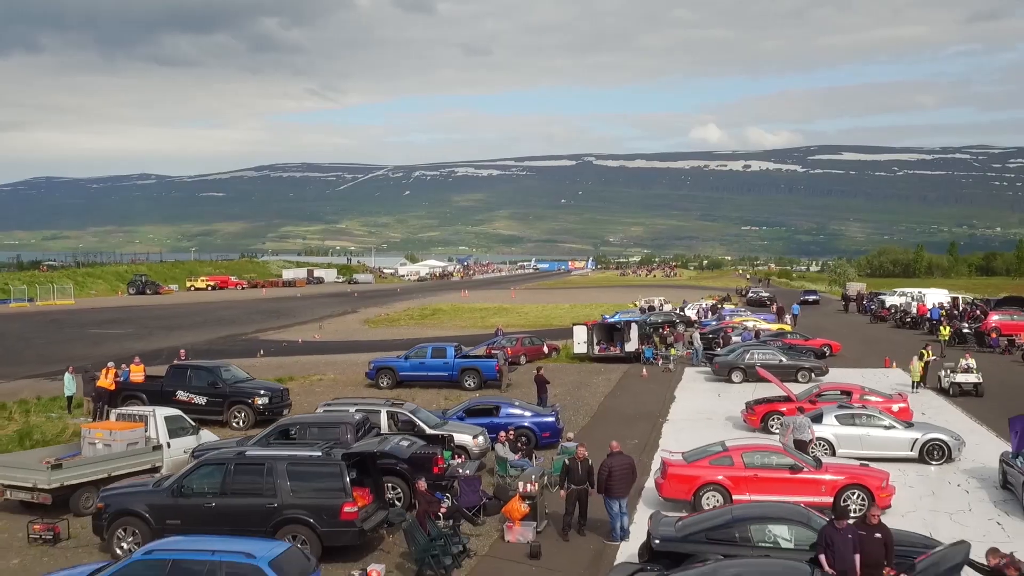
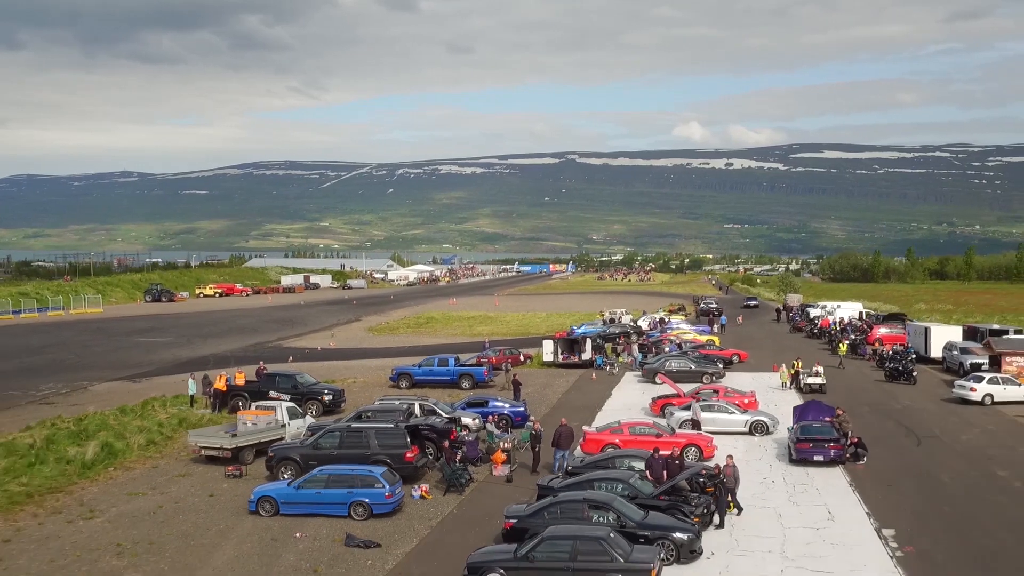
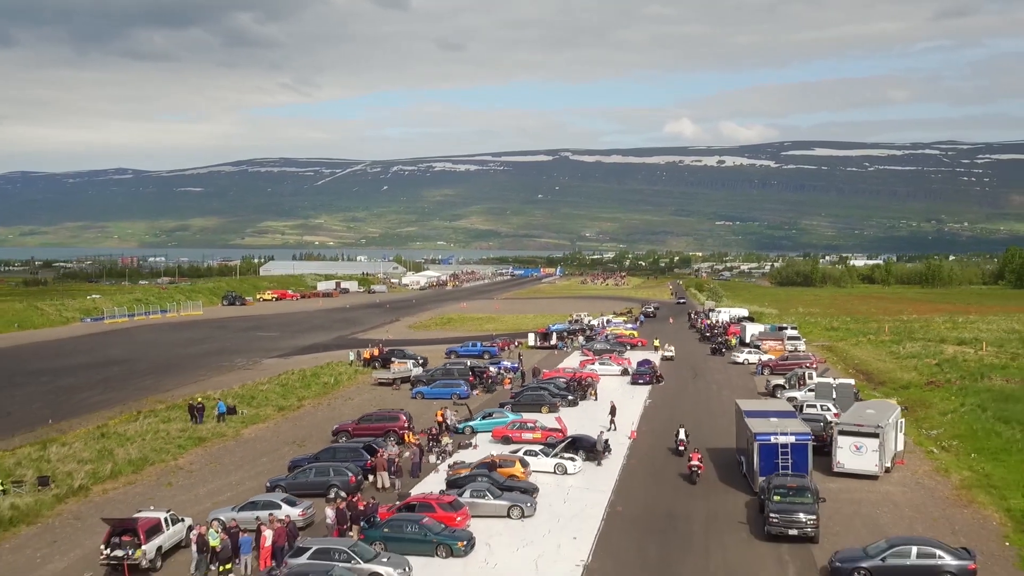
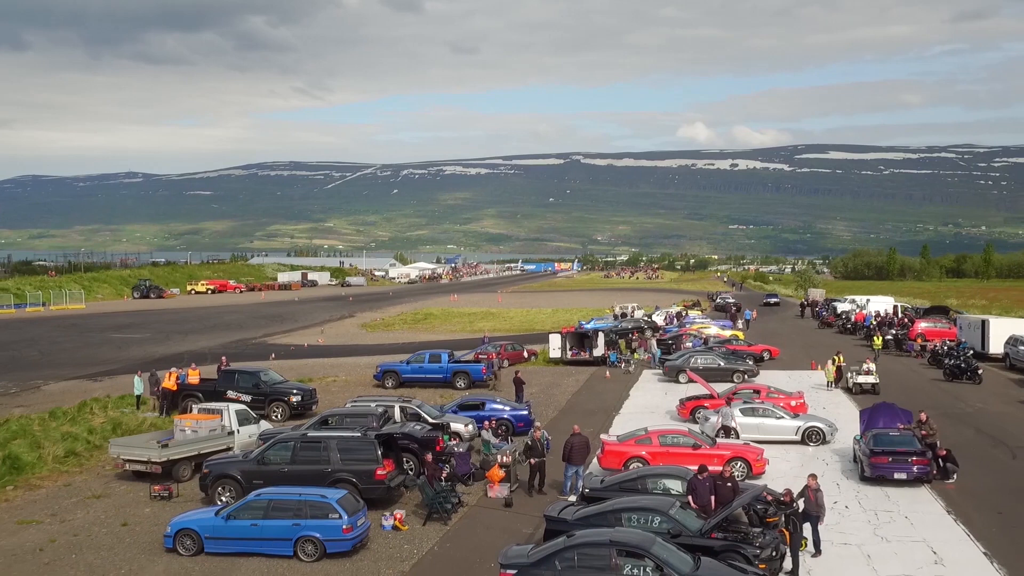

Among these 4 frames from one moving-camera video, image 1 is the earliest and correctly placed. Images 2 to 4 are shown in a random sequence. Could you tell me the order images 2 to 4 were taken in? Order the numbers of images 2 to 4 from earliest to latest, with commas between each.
4, 2, 3
